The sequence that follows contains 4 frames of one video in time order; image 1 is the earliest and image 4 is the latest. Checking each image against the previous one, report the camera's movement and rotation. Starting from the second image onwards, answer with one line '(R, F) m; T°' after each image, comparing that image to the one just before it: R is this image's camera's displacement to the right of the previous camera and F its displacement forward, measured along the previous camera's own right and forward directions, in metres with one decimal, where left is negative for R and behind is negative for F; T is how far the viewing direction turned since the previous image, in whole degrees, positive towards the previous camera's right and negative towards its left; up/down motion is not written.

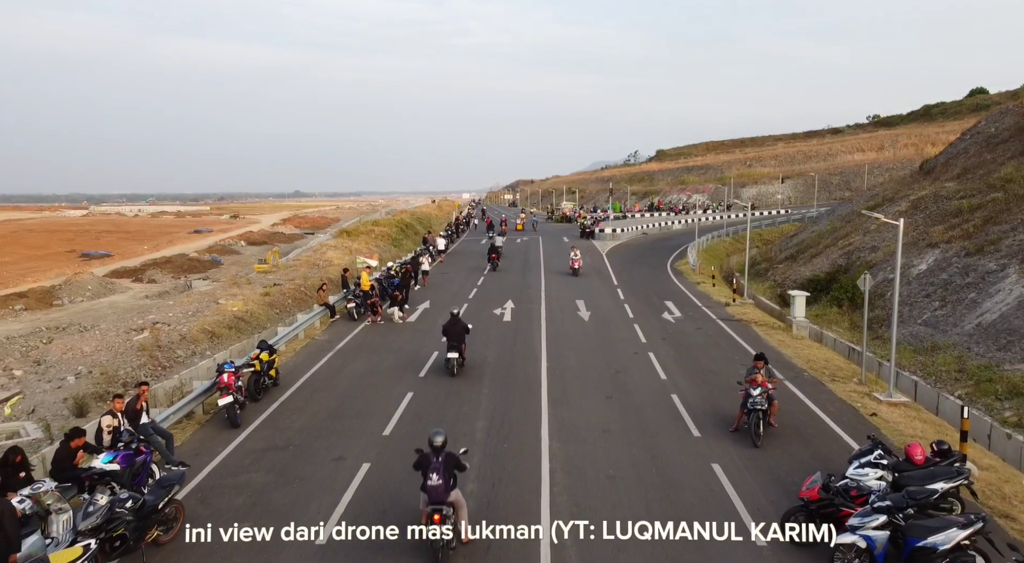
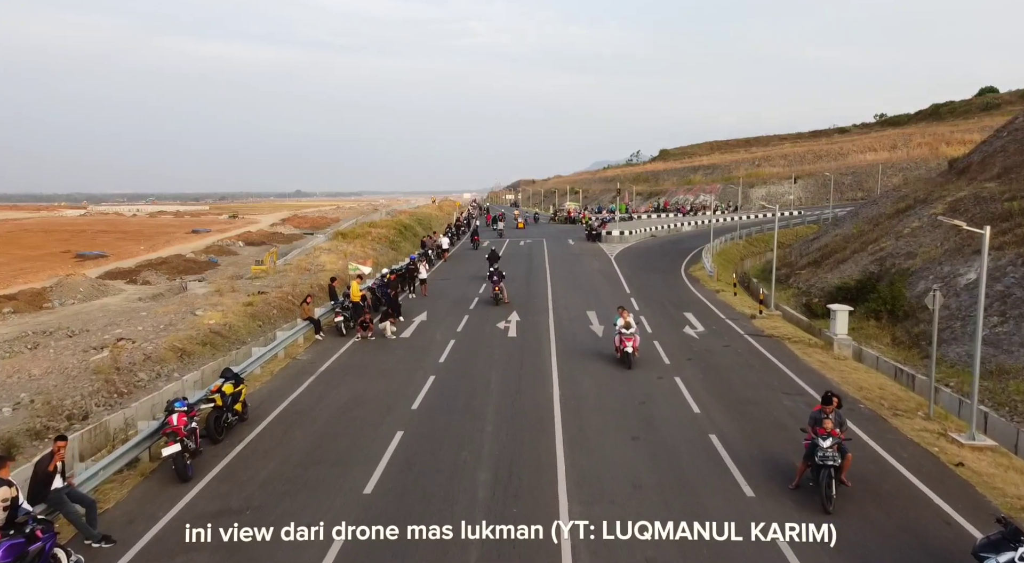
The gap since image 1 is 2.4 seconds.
(-0.2, +2.5) m; 0°
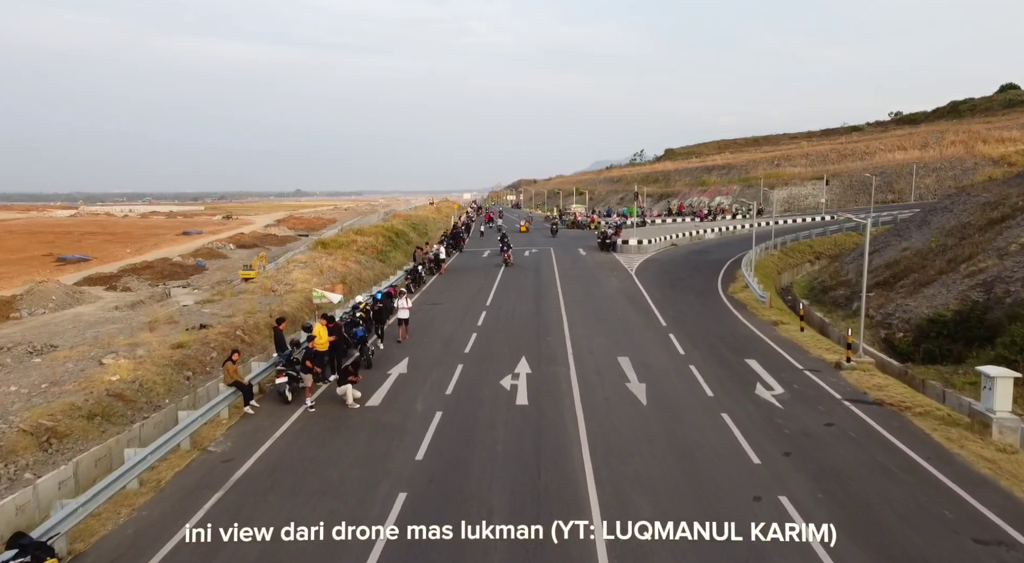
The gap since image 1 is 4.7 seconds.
(-0.2, +6.4) m; 0°
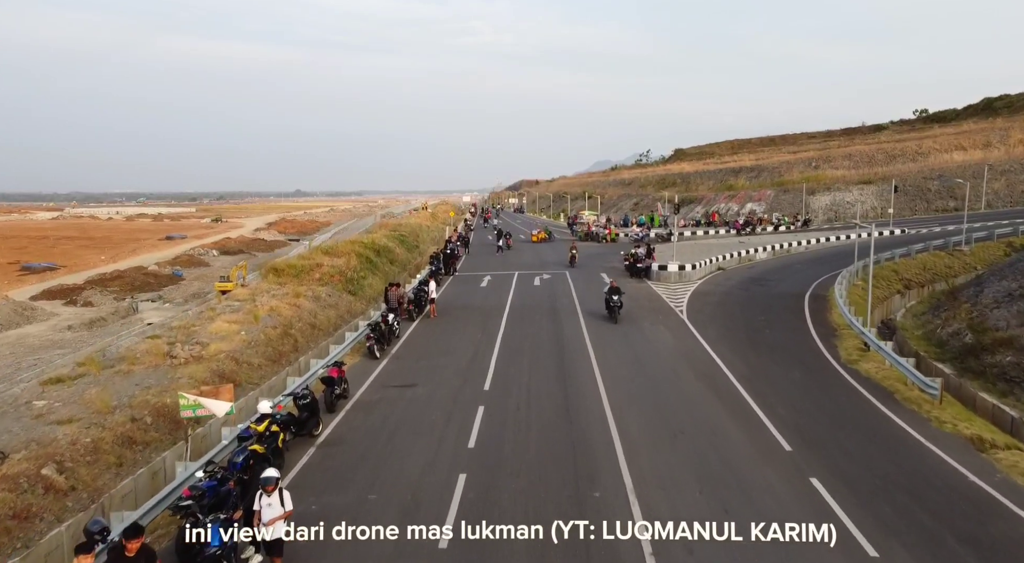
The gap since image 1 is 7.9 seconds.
(-0.3, +10.6) m; 0°
